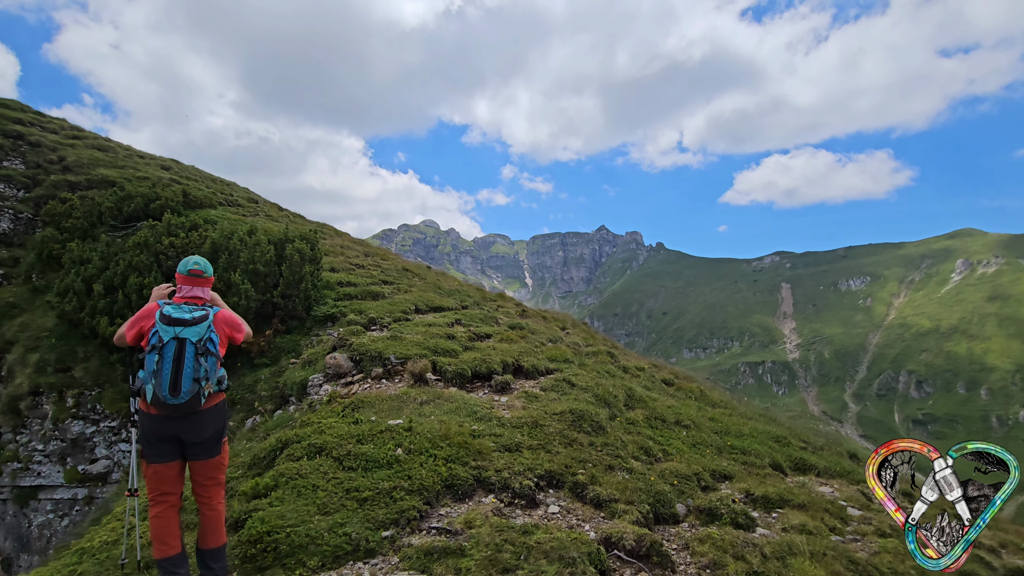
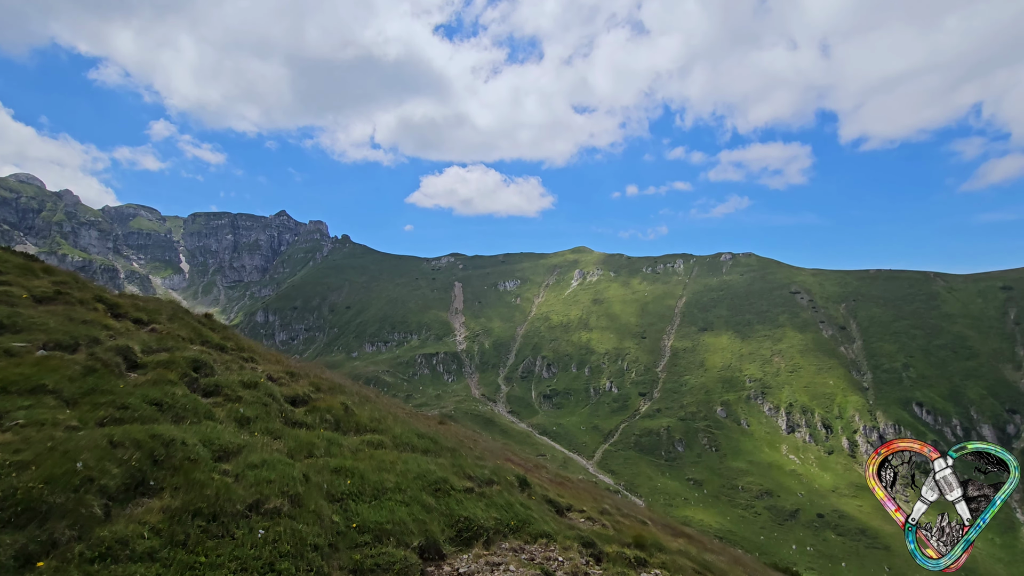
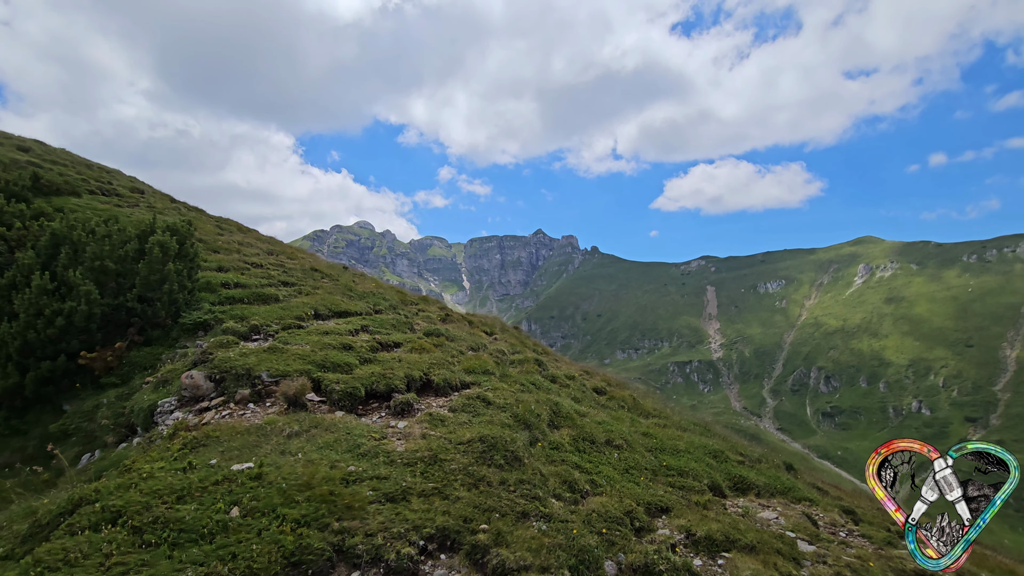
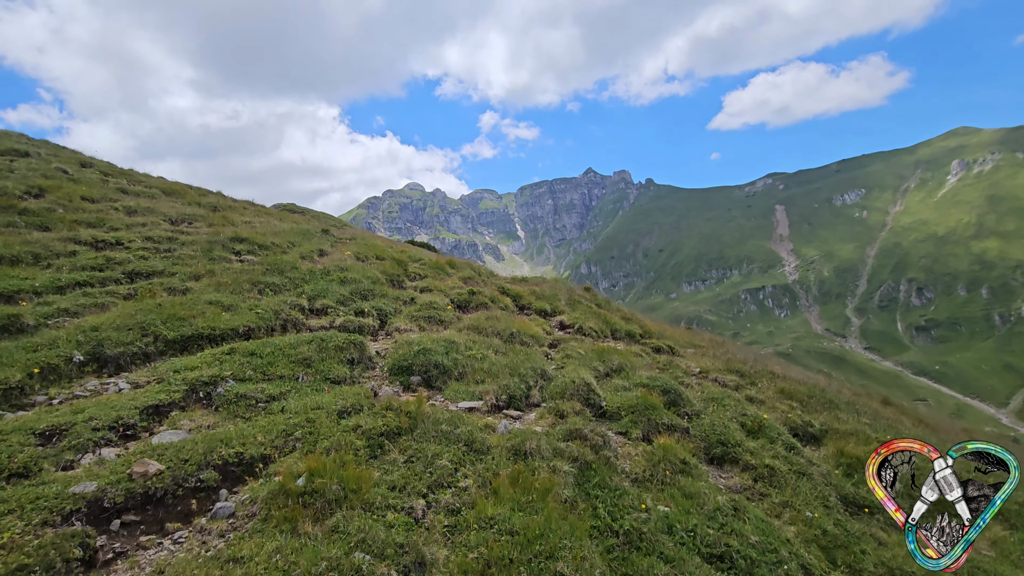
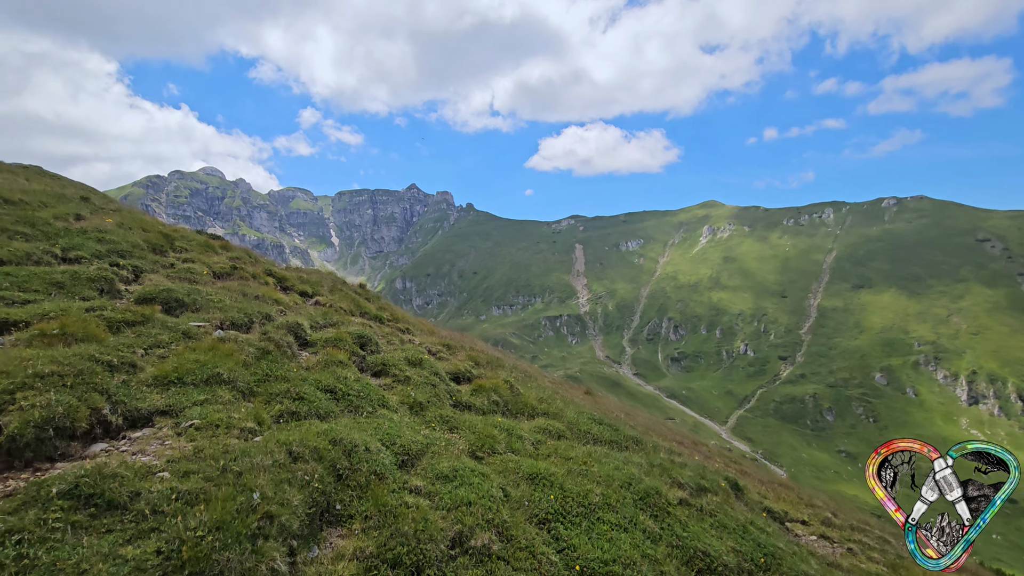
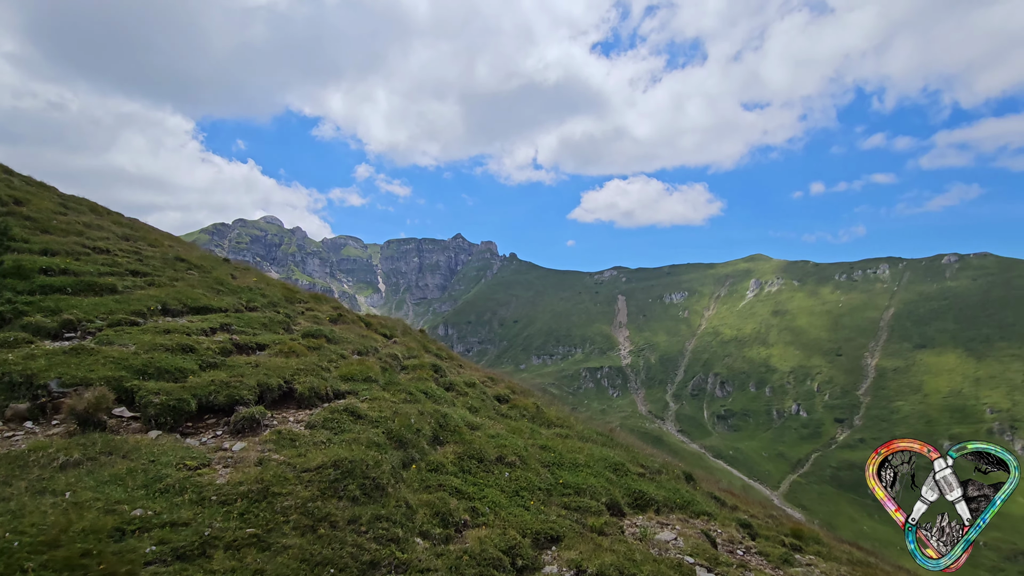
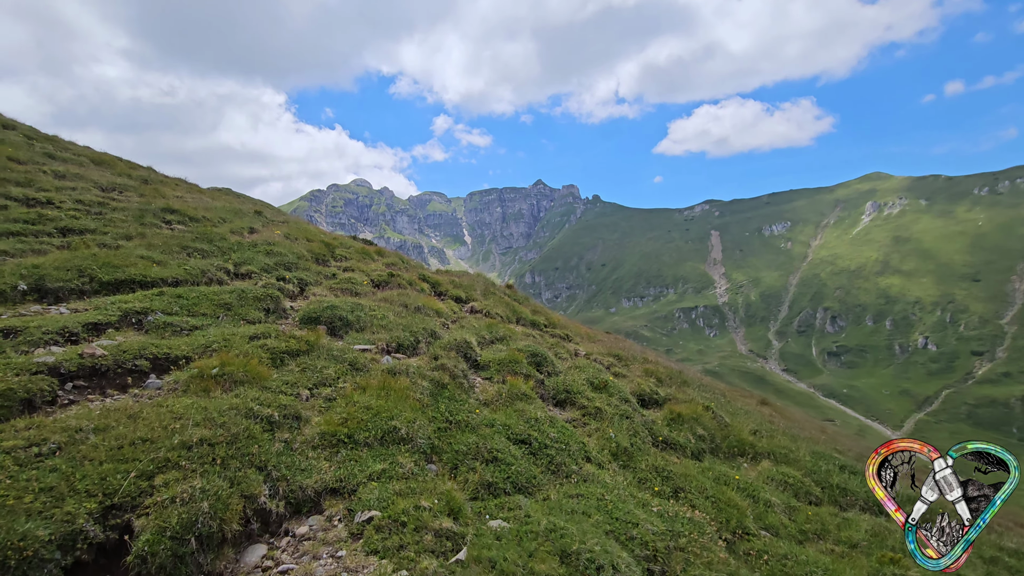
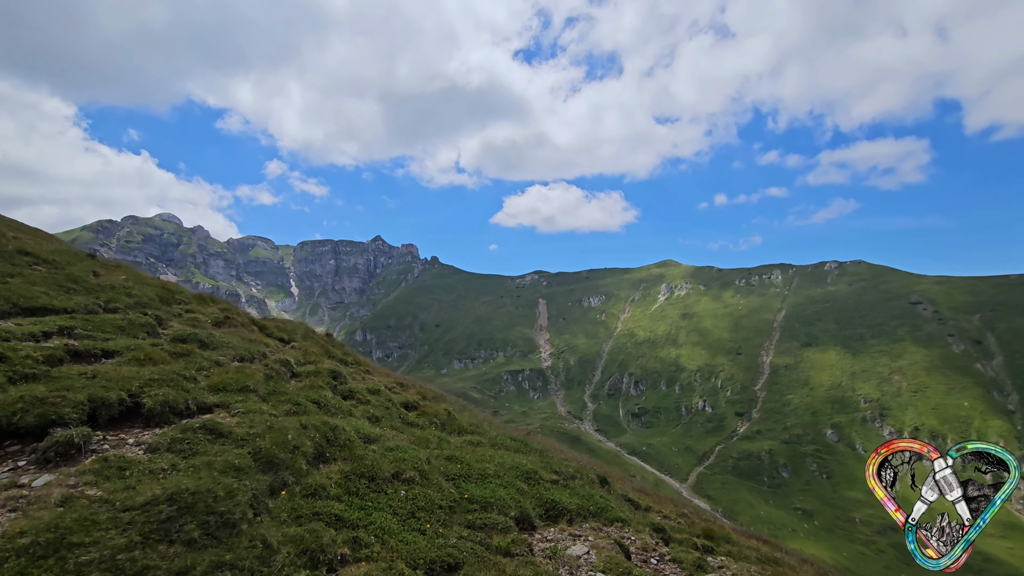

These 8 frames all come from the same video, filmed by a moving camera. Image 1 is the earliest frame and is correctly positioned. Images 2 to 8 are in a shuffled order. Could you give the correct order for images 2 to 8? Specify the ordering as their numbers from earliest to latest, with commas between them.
3, 6, 8, 2, 5, 7, 4
